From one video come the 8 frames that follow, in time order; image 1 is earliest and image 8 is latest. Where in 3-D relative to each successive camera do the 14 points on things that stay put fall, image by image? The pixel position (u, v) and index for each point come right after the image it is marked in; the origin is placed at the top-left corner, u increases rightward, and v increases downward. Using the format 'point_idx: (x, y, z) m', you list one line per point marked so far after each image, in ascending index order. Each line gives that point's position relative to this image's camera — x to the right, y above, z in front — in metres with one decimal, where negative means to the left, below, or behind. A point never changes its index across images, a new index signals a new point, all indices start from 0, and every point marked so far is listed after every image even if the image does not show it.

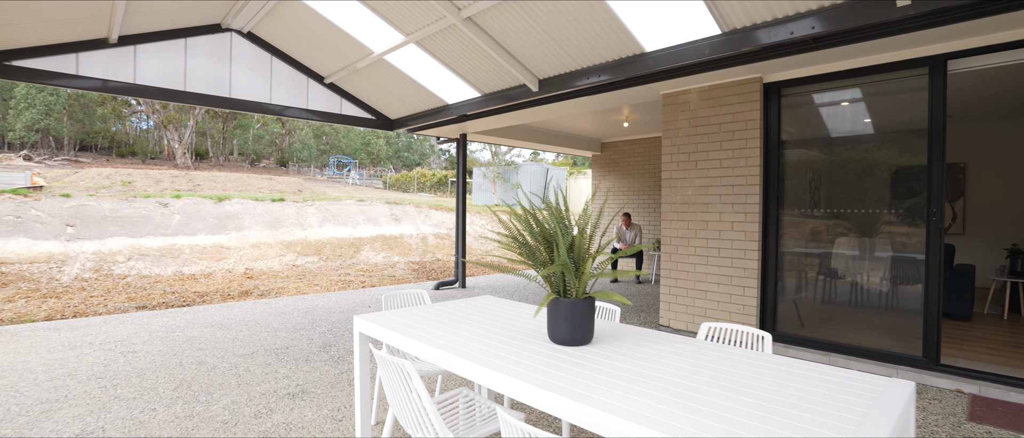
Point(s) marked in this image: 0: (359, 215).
0: (-3.9, +0.1, +11.8) m
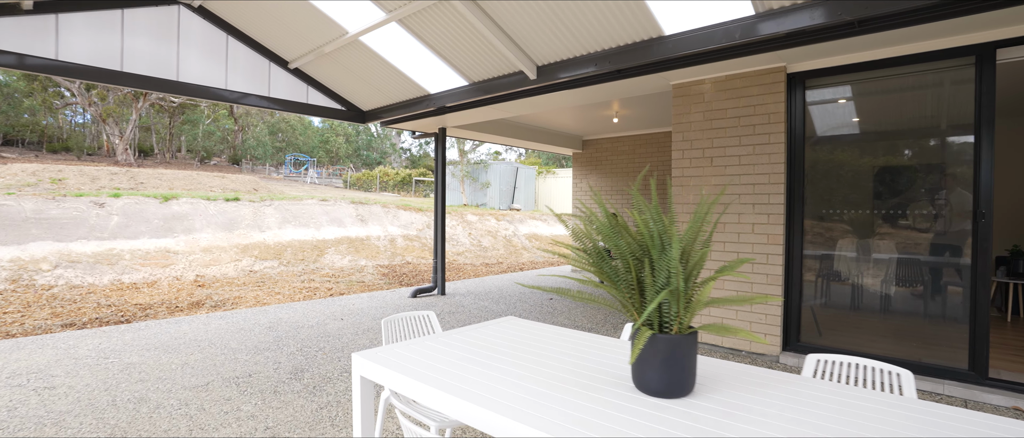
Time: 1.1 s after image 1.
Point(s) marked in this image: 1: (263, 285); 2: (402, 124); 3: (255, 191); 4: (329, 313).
0: (-4.5, +0.1, +11.0) m
1: (-3.8, -1.0, +7.1) m
2: (-1.5, +1.3, +6.3) m
3: (-6.3, +0.7, +11.6) m
4: (-1.9, -1.0, +4.8) m
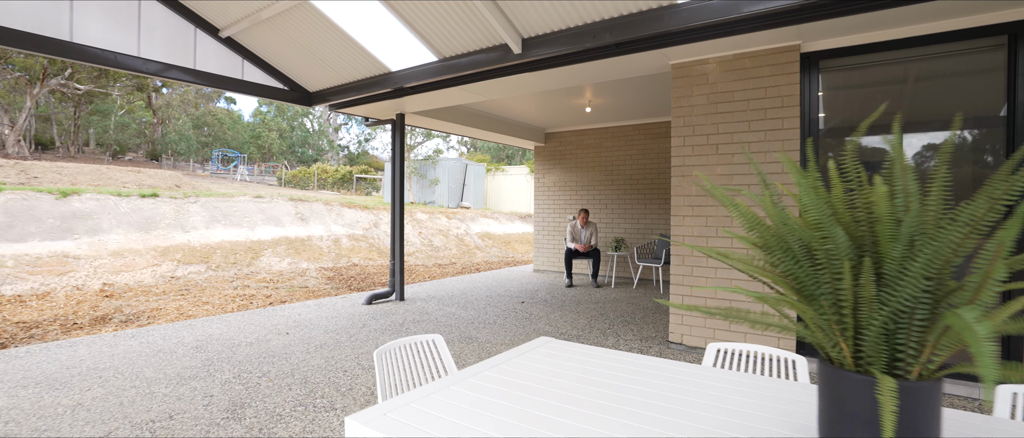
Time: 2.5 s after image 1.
0: (-5.4, +0.1, +10.0) m
1: (-4.3, -1.0, +6.2) m
2: (-1.9, +1.3, +5.6) m
3: (-7.3, +0.7, +10.3) m
4: (-2.1, -0.9, +4.1) m
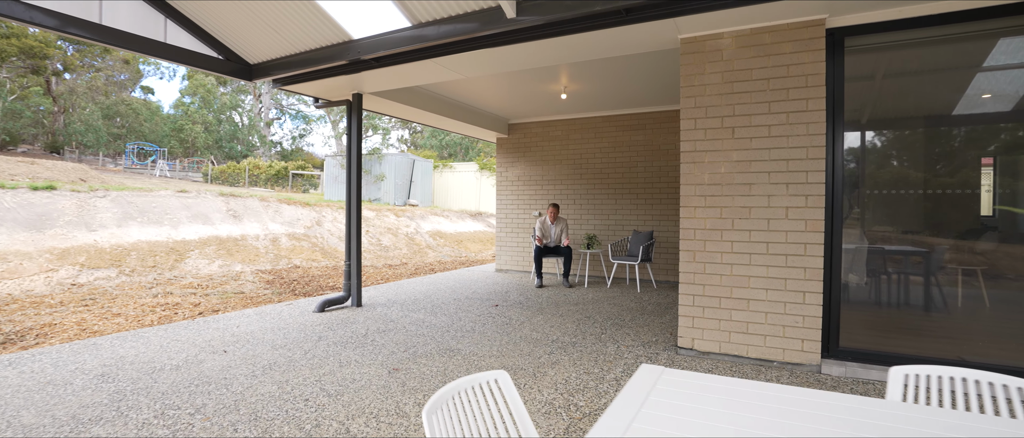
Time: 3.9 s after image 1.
0: (-6.2, +0.1, +8.8) m
1: (-4.6, -0.9, +5.1) m
2: (-2.2, +1.4, +4.8) m
3: (-8.1, +0.7, +8.8) m
4: (-2.2, -0.9, +3.3) m
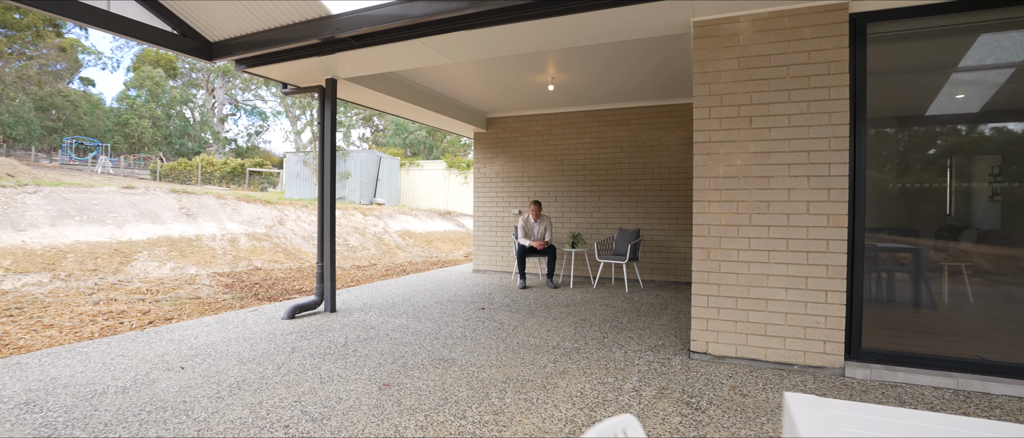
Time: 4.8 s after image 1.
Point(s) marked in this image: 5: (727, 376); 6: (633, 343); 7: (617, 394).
0: (-6.6, +0.2, +8.0) m
1: (-4.7, -0.9, +4.5) m
2: (-2.3, +1.4, +4.3) m
3: (-8.5, +0.8, +7.9) m
4: (-2.2, -0.9, +2.9) m
5: (+1.3, -0.9, +2.7) m
6: (+0.9, -0.9, +3.4) m
7: (+0.5, -0.9, +2.4) m
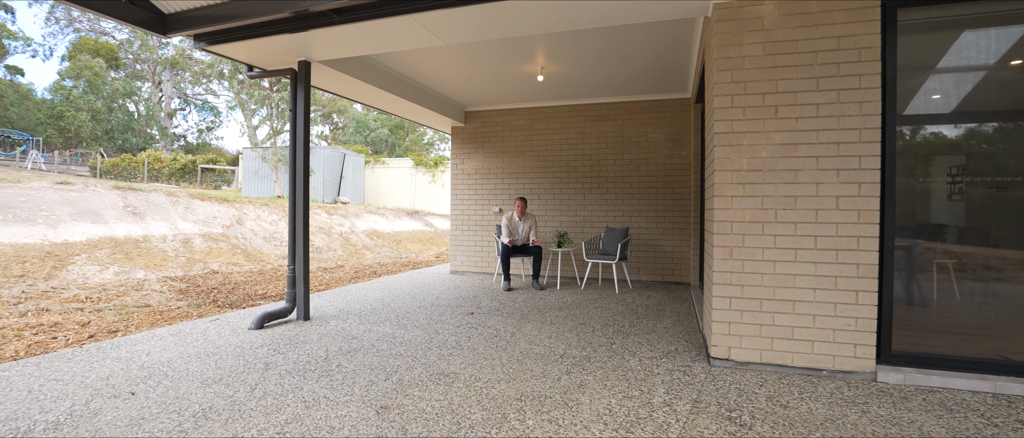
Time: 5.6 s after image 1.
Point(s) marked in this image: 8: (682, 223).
0: (-6.9, +0.2, +7.2) m
1: (-4.8, -0.9, +3.8) m
2: (-2.3, +1.4, +3.9) m
3: (-8.8, +0.8, +7.0) m
4: (-2.1, -0.8, +2.4) m
5: (+1.3, -0.9, +2.5) m
6: (+0.9, -0.9, +3.1) m
7: (+0.6, -0.9, +2.2) m
8: (+2.2, 0.0, +6.0) m
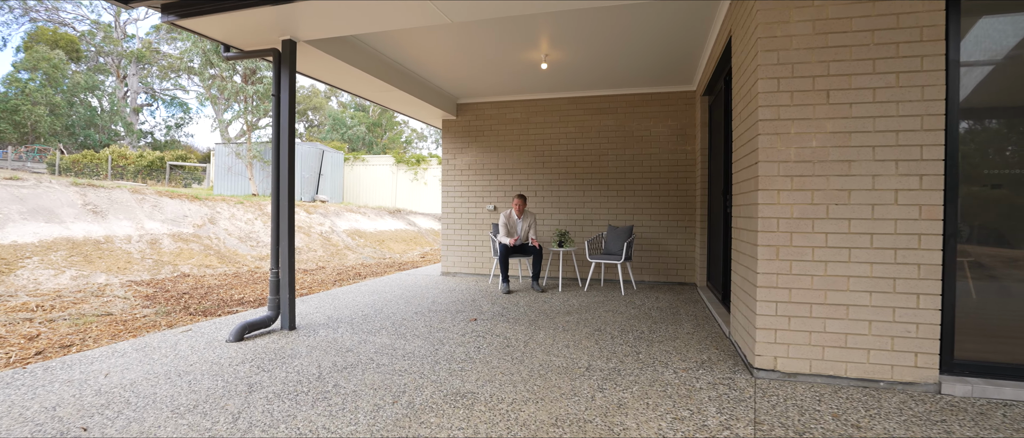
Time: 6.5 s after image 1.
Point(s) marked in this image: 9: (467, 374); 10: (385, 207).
0: (-7.0, +0.2, +6.5) m
1: (-4.7, -0.9, +3.3) m
2: (-2.3, +1.4, +3.4) m
3: (-8.9, +0.8, +6.2) m
4: (-2.0, -0.8, +2.0) m
5: (+1.5, -0.9, +2.2) m
6: (+1.0, -0.9, +2.8) m
7: (+0.8, -0.9, +1.9) m
8: (+2.2, 0.0, +5.8) m
9: (-0.2, -0.8, +2.6) m
10: (-4.0, +0.4, +15.1) m
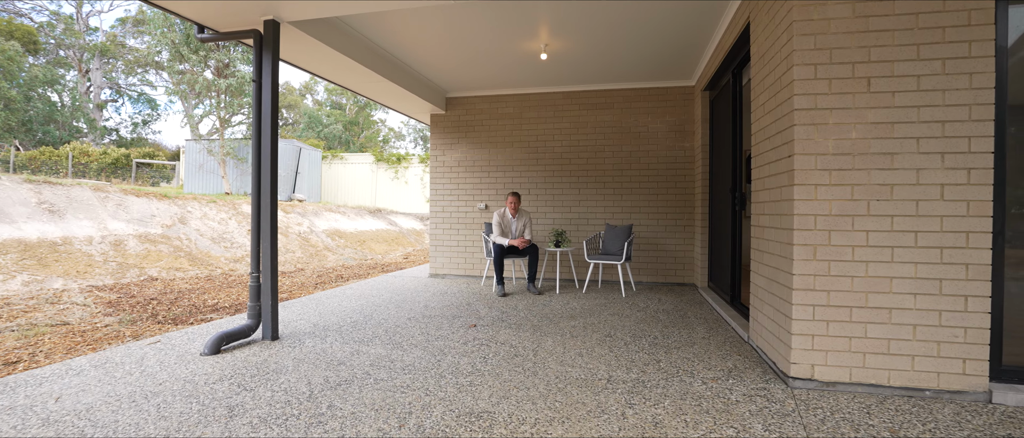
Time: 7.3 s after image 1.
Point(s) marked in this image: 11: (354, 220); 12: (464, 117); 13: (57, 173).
0: (-7.1, +0.2, +5.9) m
1: (-4.7, -0.9, +2.8) m
2: (-2.2, +1.4, +3.1) m
3: (-9.0, +0.8, +5.6) m
4: (-1.9, -0.8, +1.6) m
5: (+1.5, -0.9, +2.1) m
6: (+1.1, -0.8, +2.6) m
7: (+0.9, -0.9, +1.6) m
8: (+2.1, 0.0, +5.6) m
9: (-0.2, -0.8, +2.3) m
10: (-4.5, +0.4, +14.7) m
11: (-4.5, 0.0, +13.5) m
12: (-0.6, +1.4, +6.5) m
13: (-8.9, +1.0, +9.2) m
